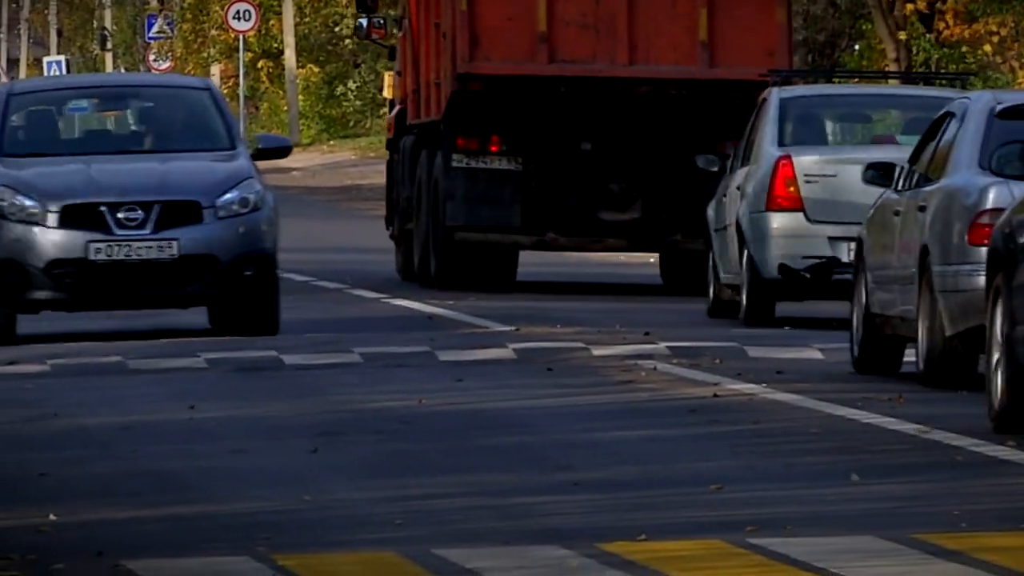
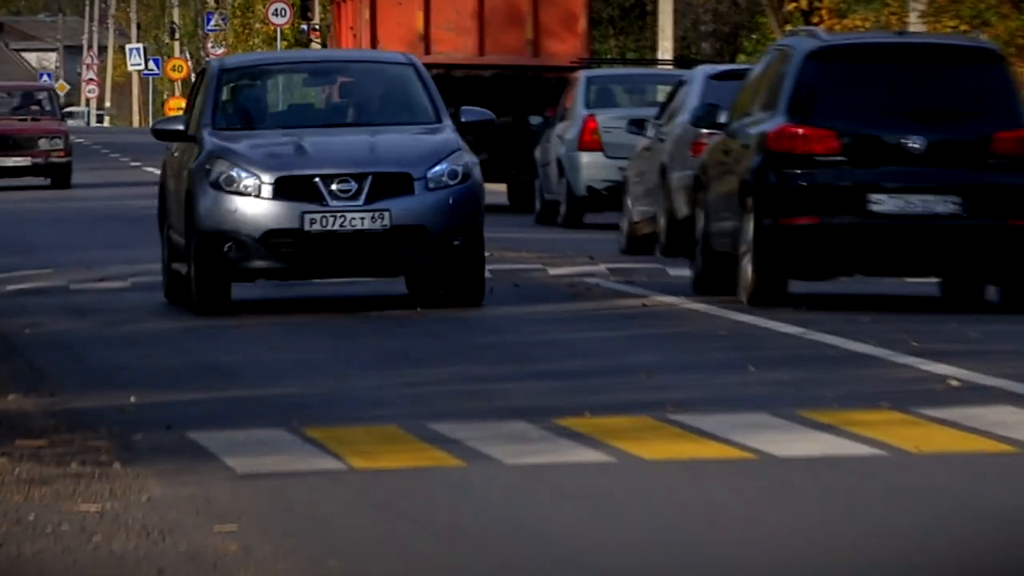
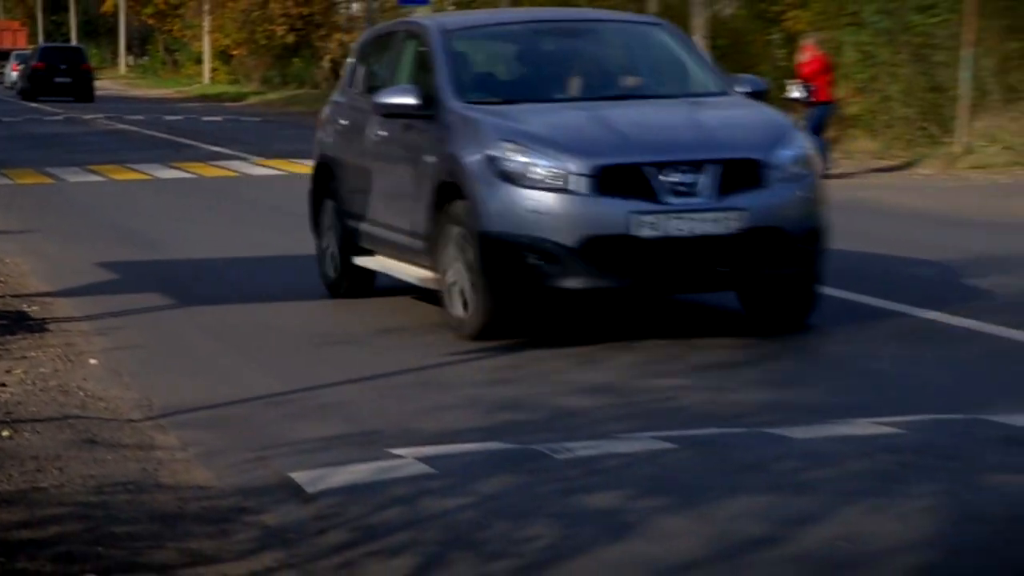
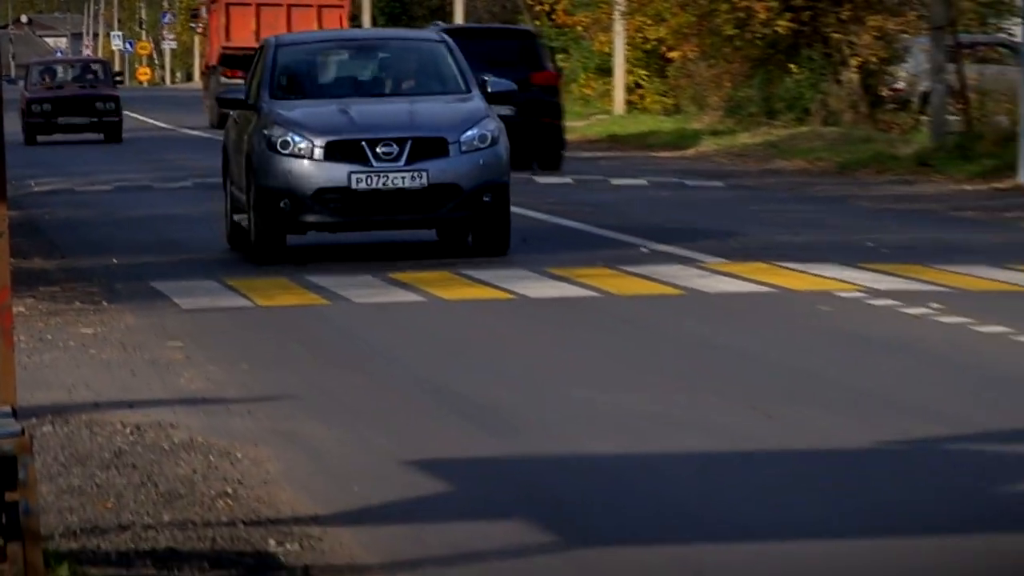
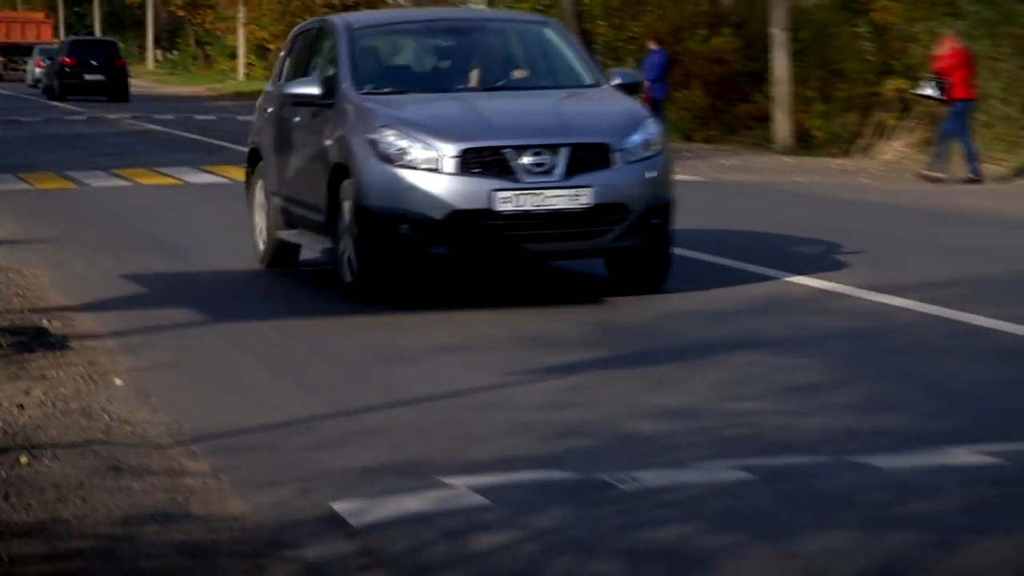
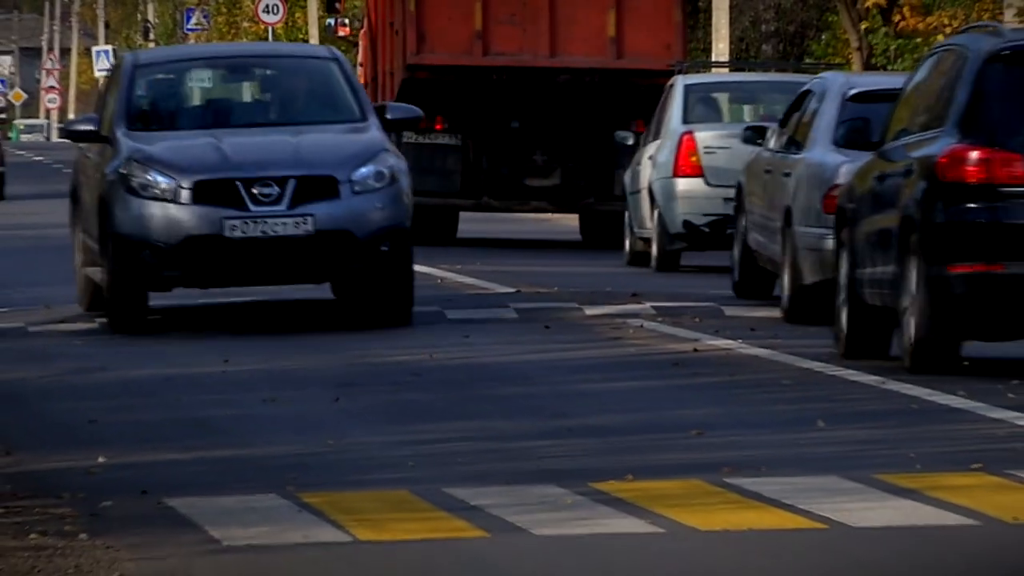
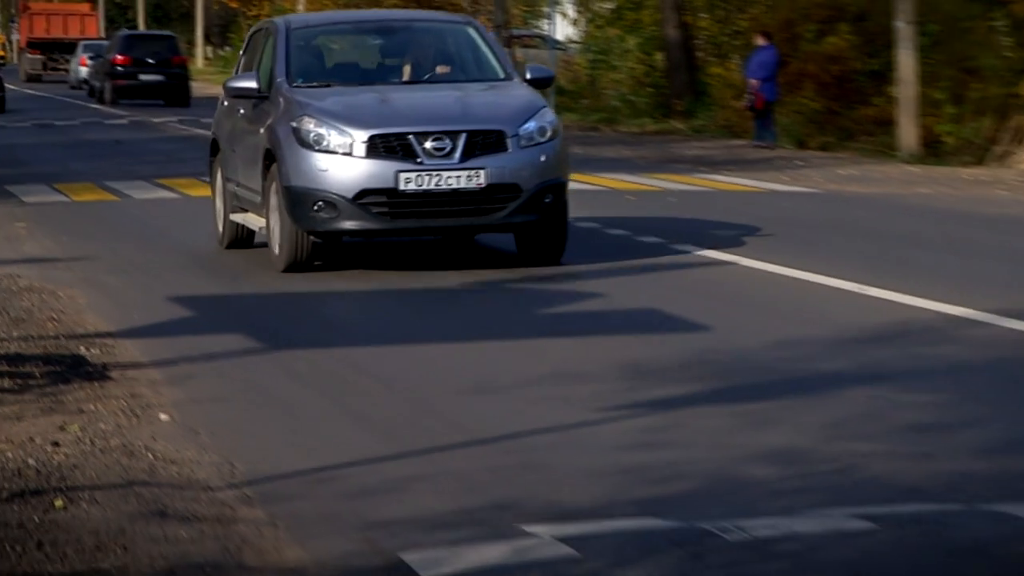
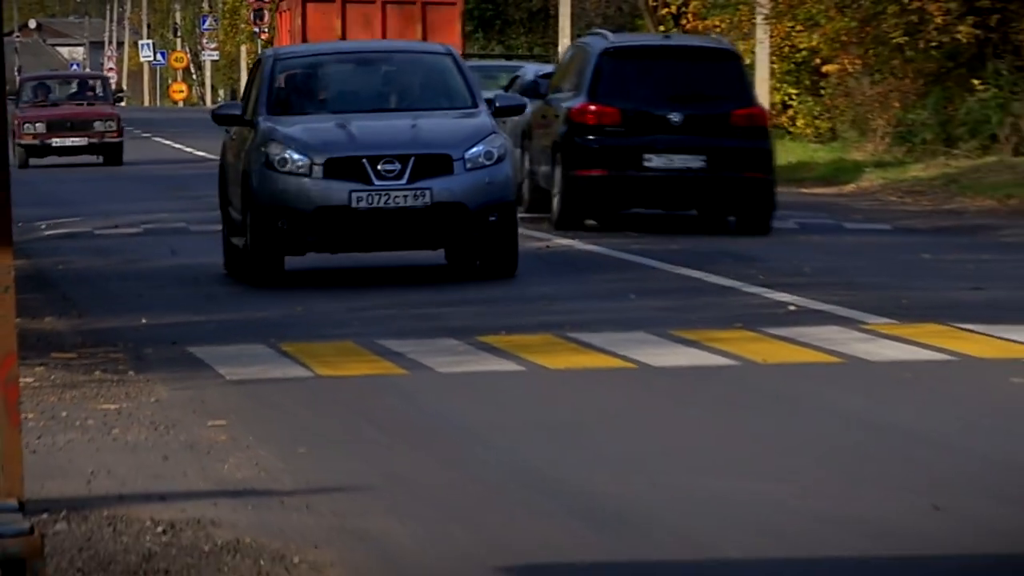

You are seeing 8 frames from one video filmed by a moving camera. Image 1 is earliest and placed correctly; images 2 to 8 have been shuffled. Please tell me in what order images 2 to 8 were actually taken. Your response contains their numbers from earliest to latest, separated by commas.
6, 2, 8, 4, 7, 5, 3
